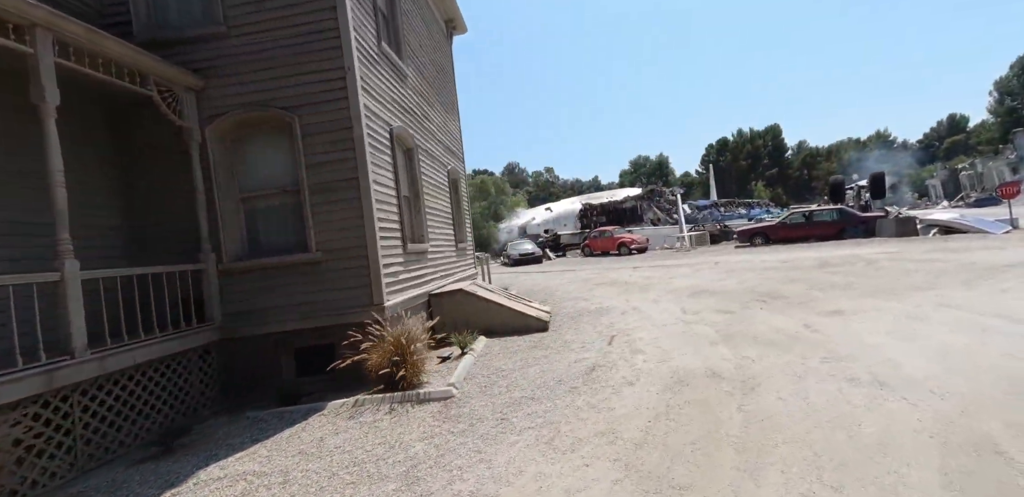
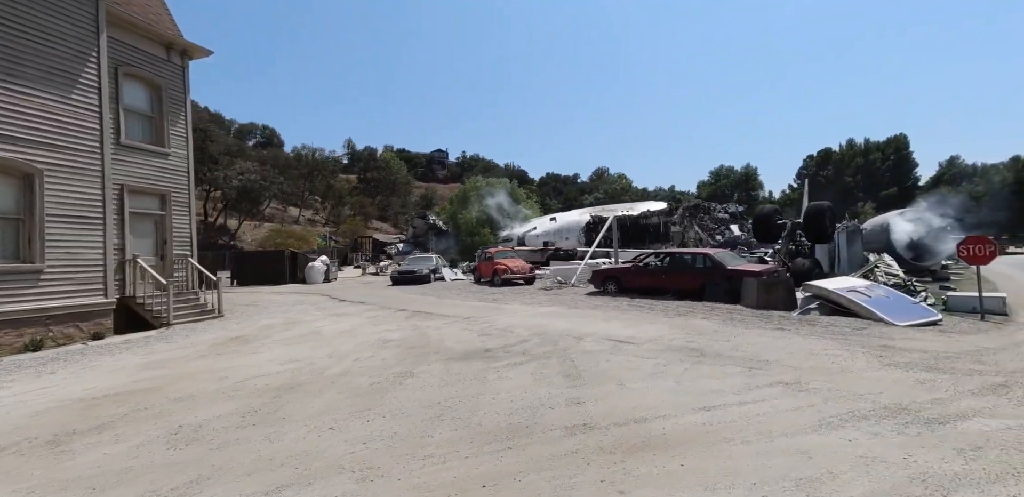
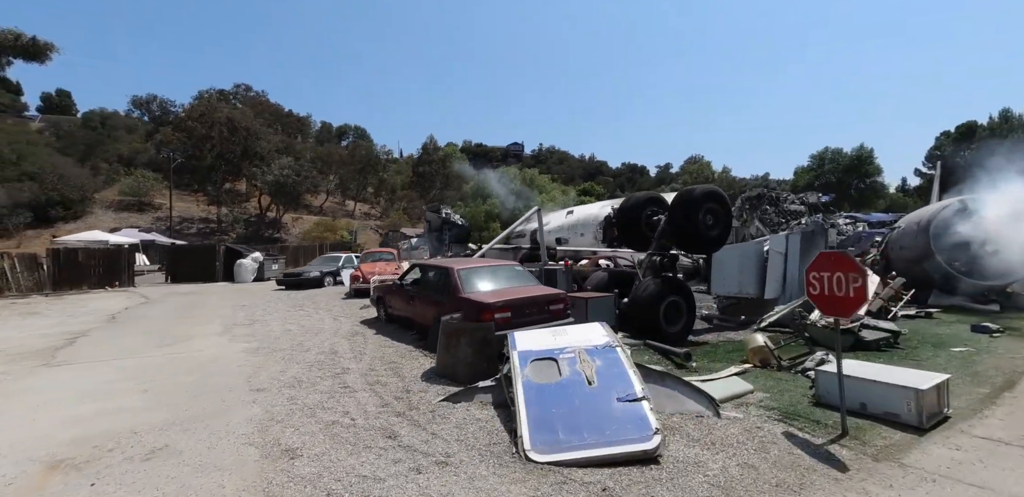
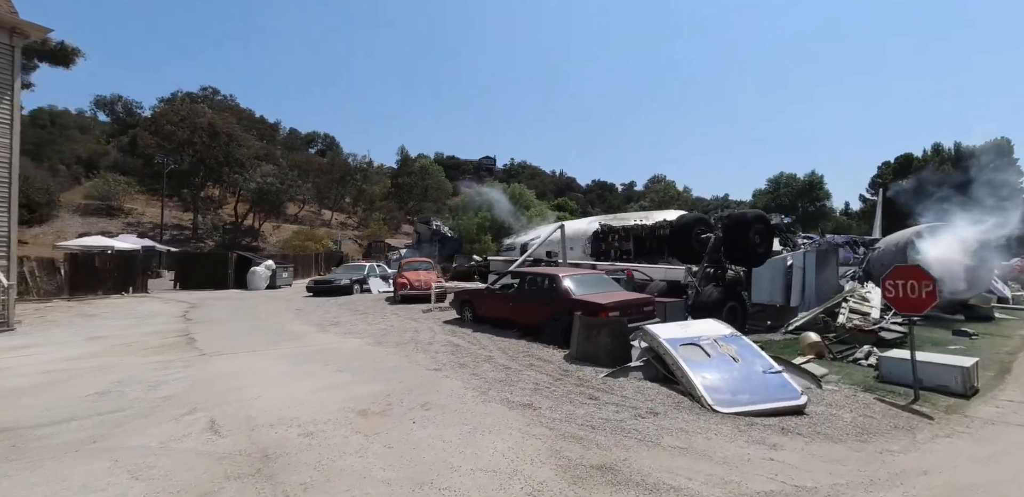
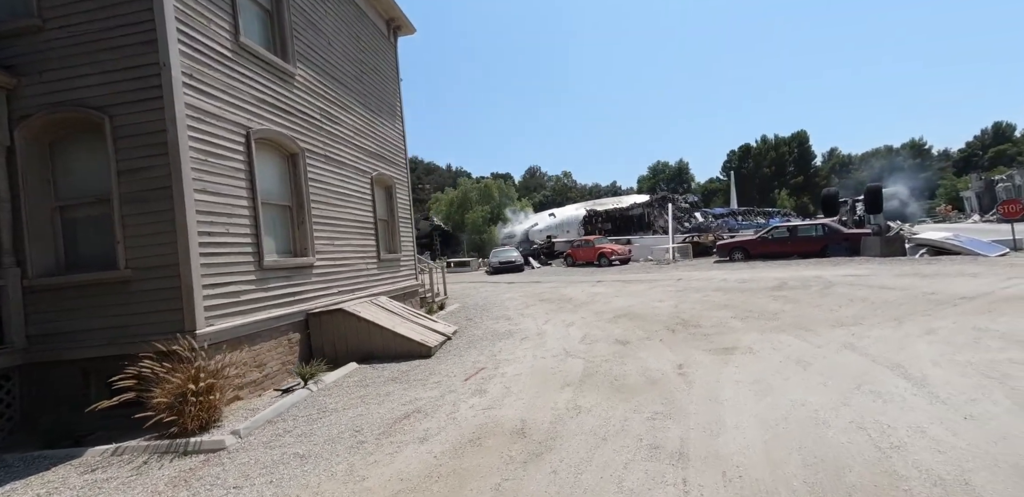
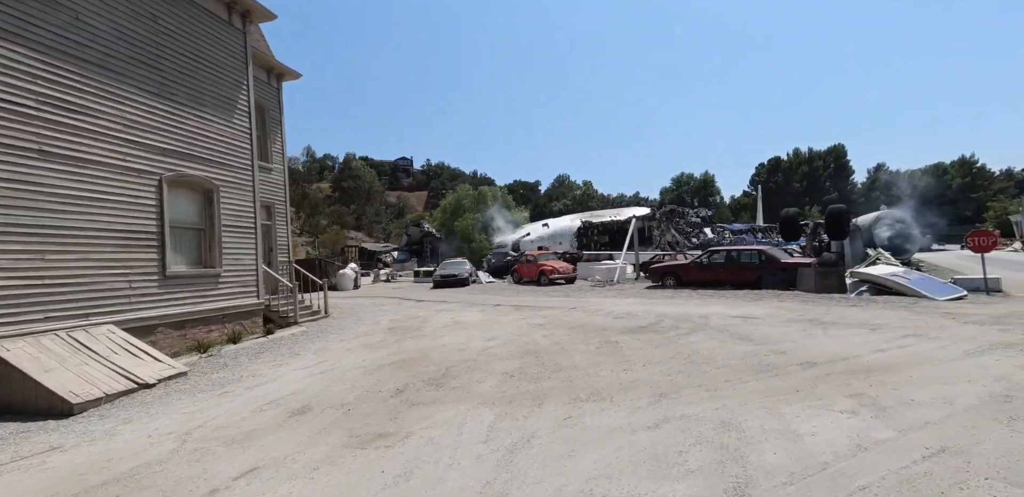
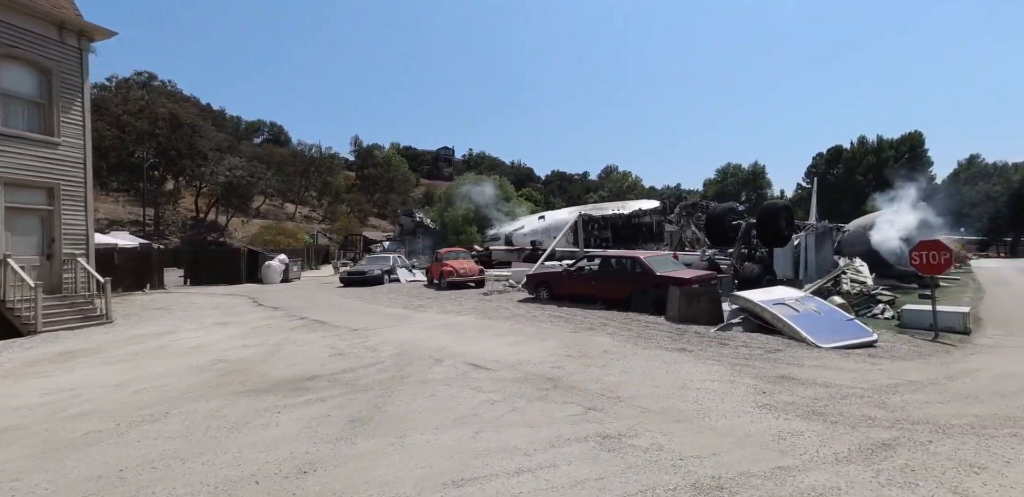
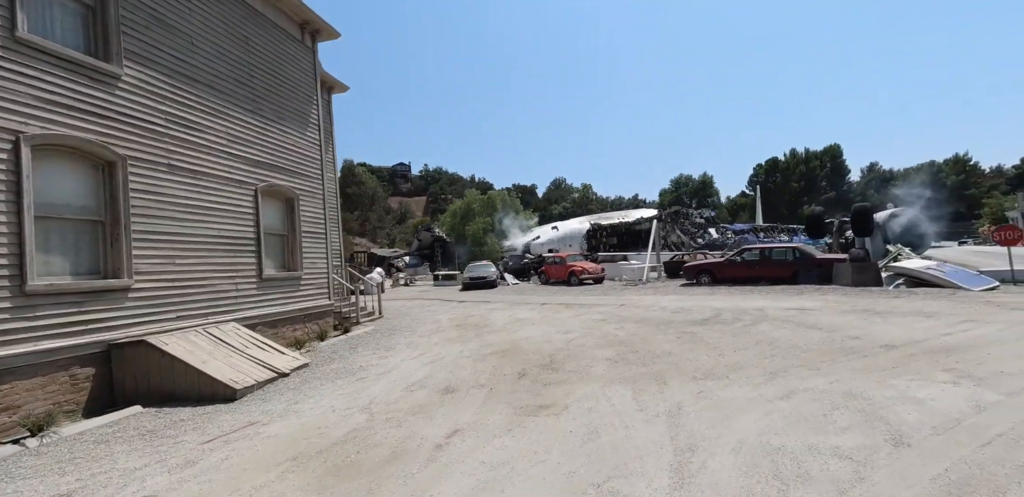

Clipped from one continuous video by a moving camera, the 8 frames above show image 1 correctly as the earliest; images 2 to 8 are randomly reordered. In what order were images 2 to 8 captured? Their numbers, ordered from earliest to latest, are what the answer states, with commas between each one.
5, 8, 6, 2, 7, 4, 3
